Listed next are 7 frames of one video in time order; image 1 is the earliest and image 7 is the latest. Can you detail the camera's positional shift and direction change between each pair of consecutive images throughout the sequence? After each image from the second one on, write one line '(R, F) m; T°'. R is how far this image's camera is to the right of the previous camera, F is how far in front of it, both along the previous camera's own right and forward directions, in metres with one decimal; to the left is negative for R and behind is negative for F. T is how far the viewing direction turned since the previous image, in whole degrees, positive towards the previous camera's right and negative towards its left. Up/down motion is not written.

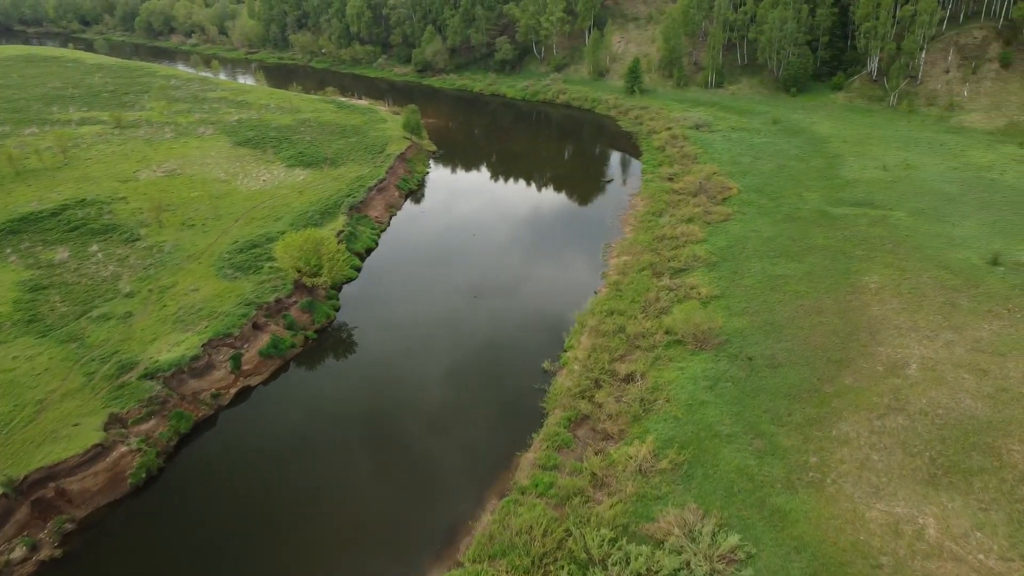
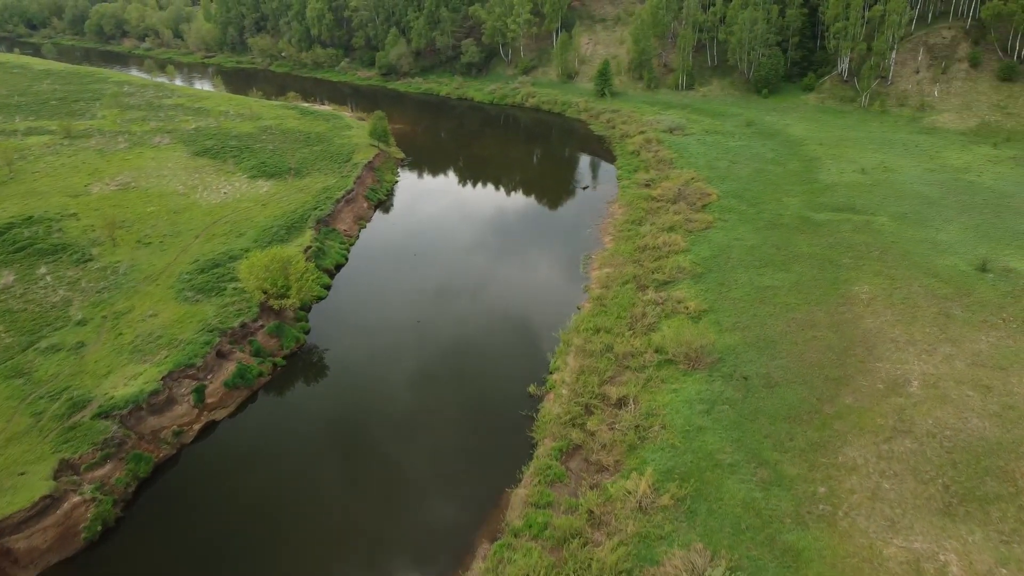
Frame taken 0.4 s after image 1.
(-0.5, +1.4) m; +2°
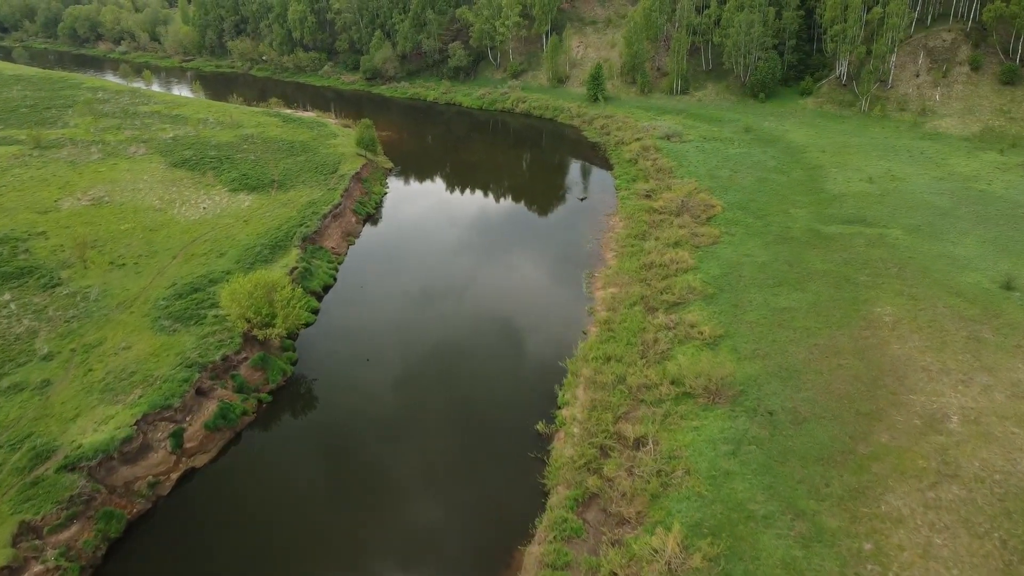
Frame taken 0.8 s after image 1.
(-0.6, +1.9) m; +1°
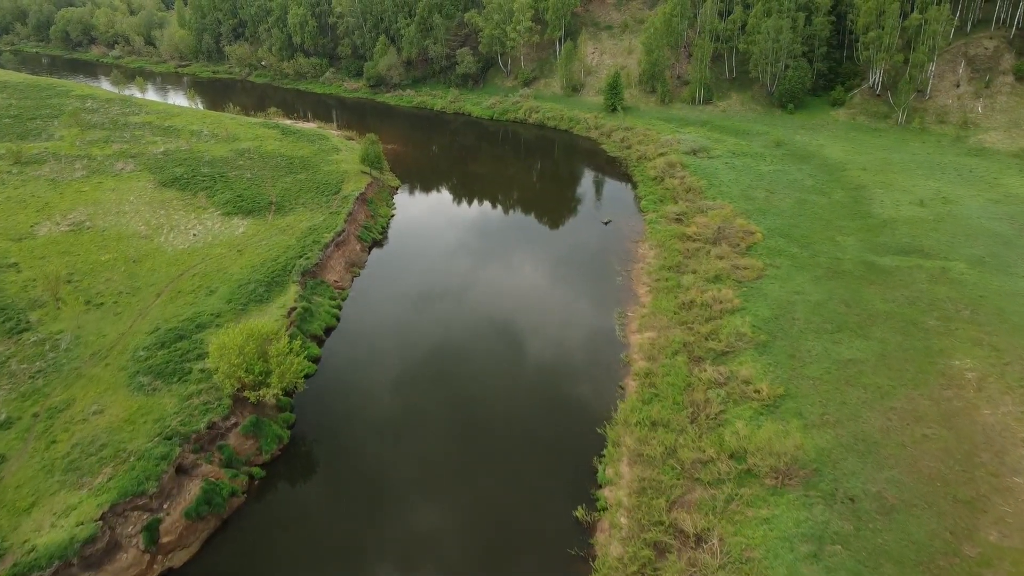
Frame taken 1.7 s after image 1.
(-0.8, +3.3) m; 0°
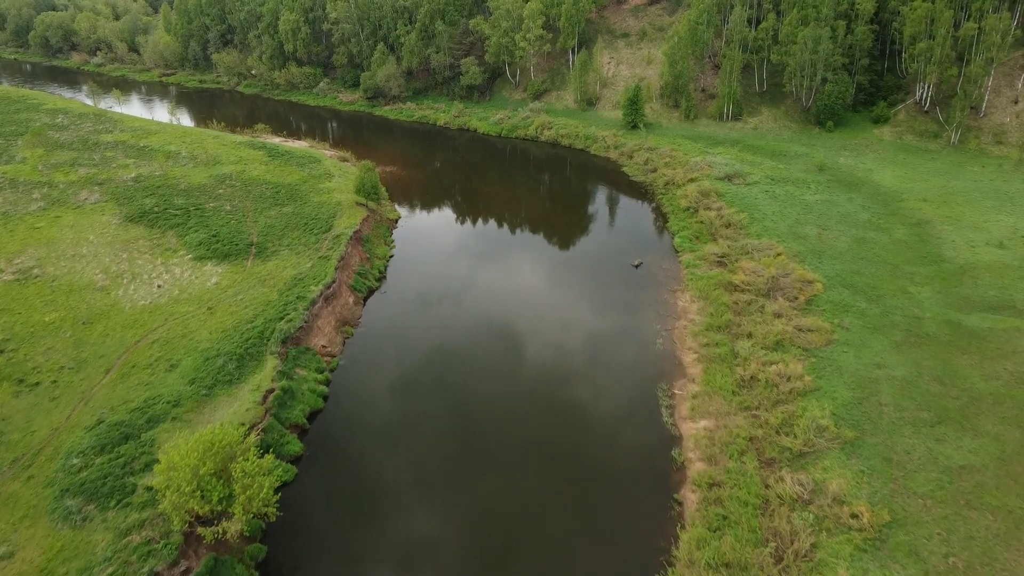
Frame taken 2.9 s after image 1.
(-0.7, +4.9) m; 0°
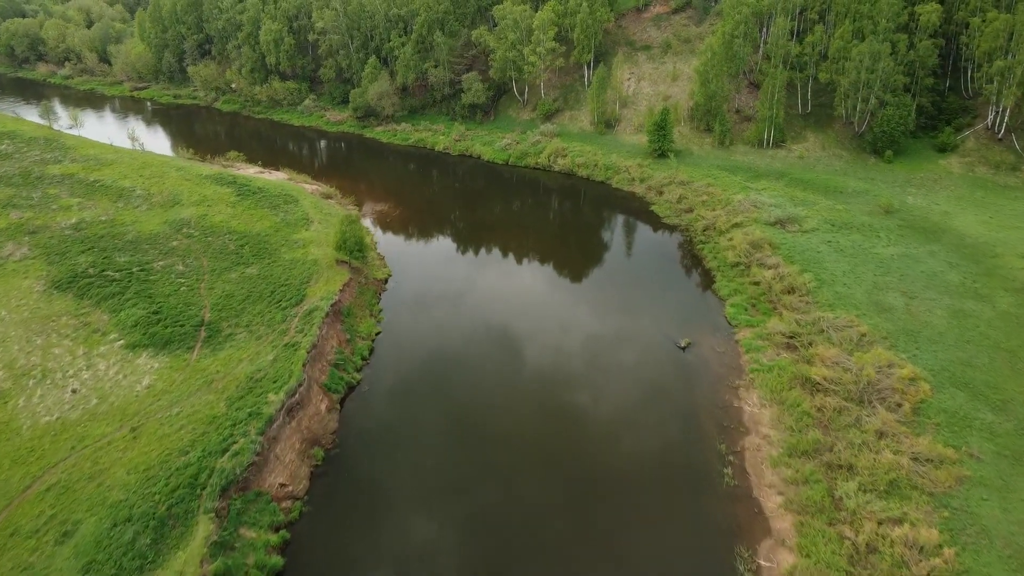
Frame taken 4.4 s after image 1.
(-0.5, +6.6) m; 0°
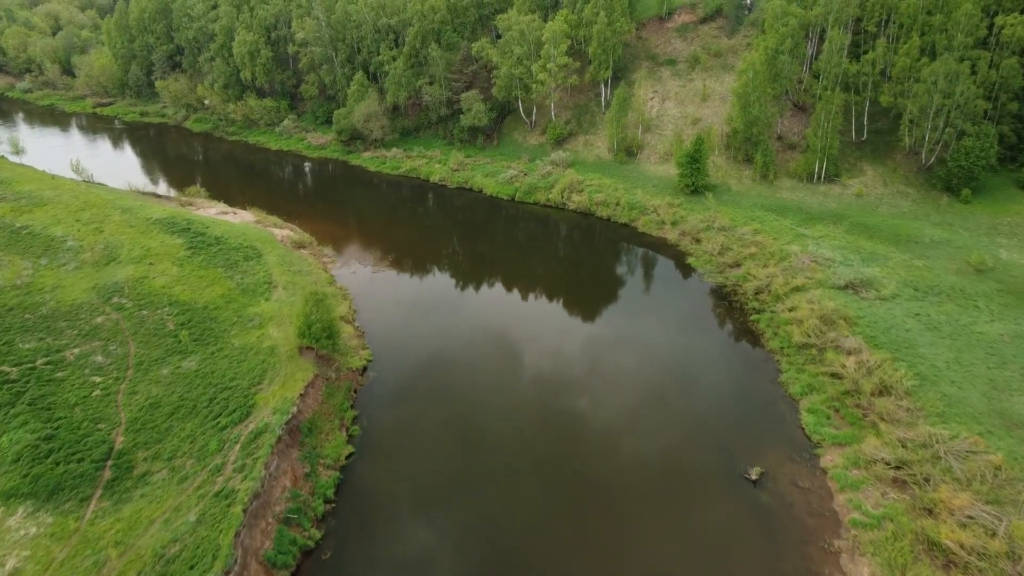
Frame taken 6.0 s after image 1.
(-0.3, +6.6) m; 0°
